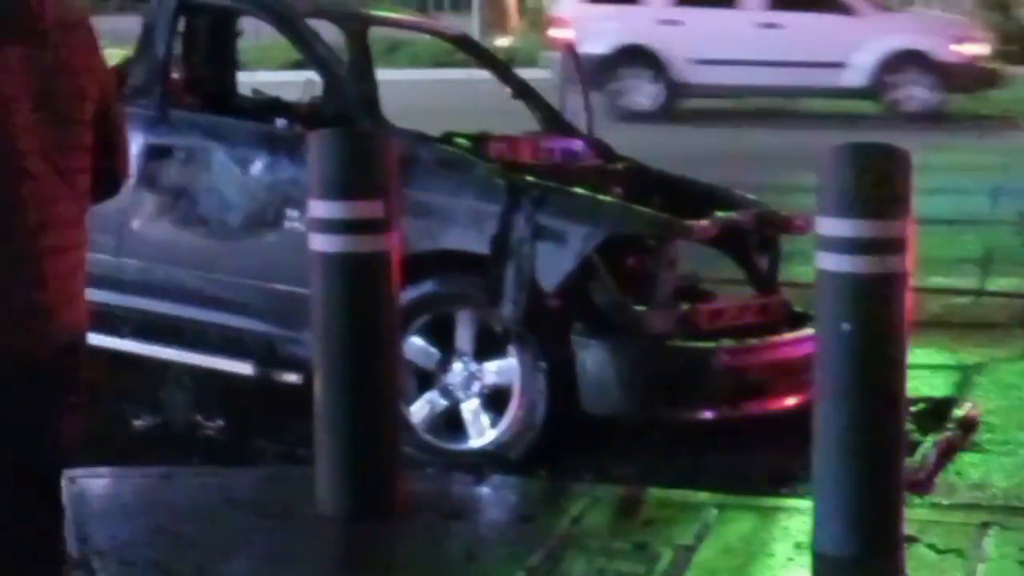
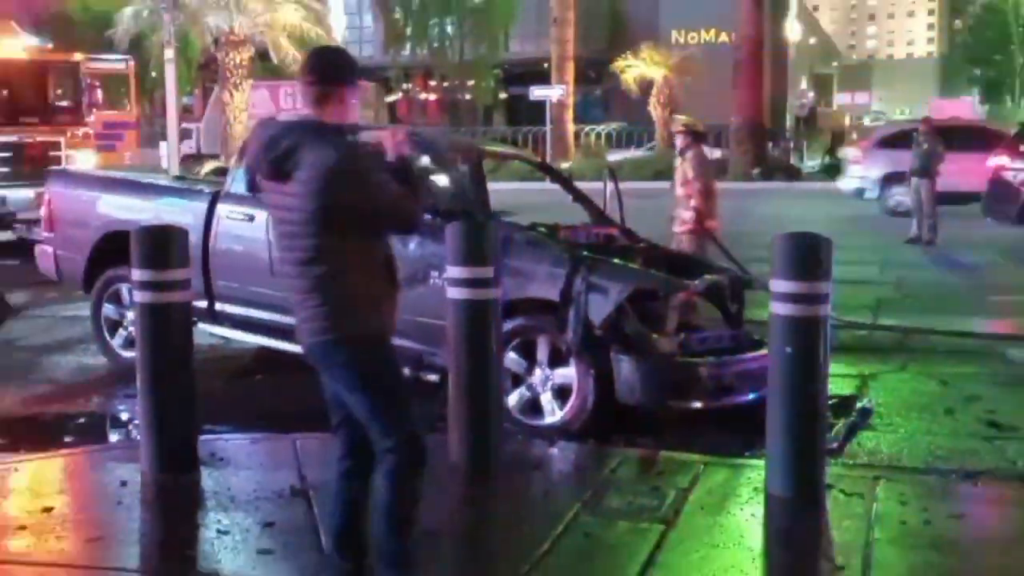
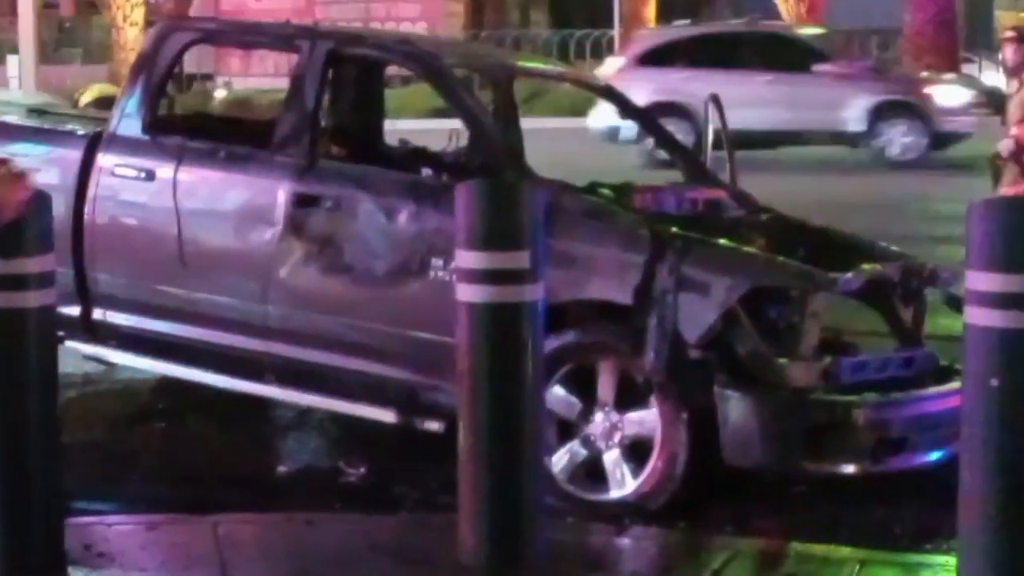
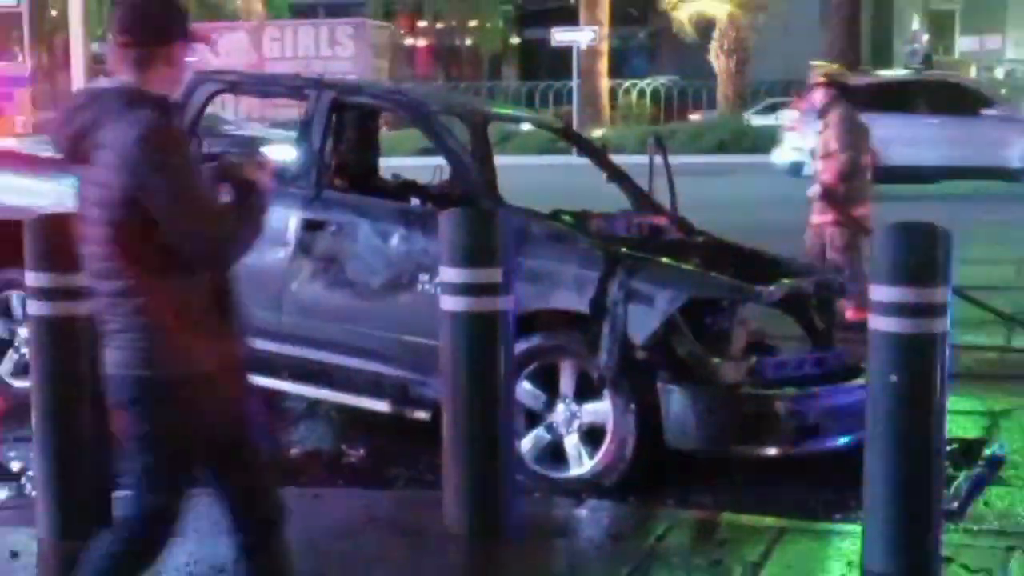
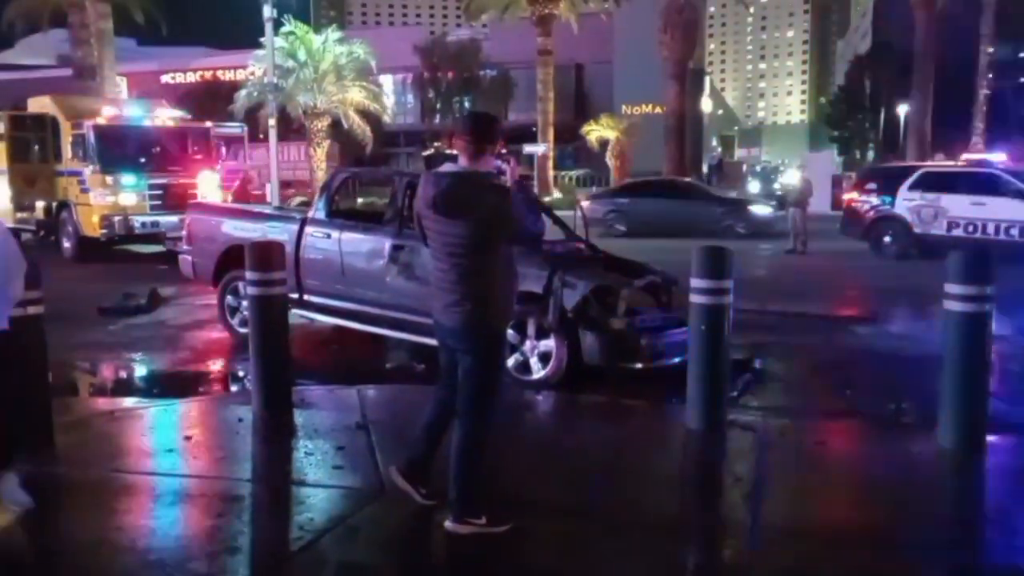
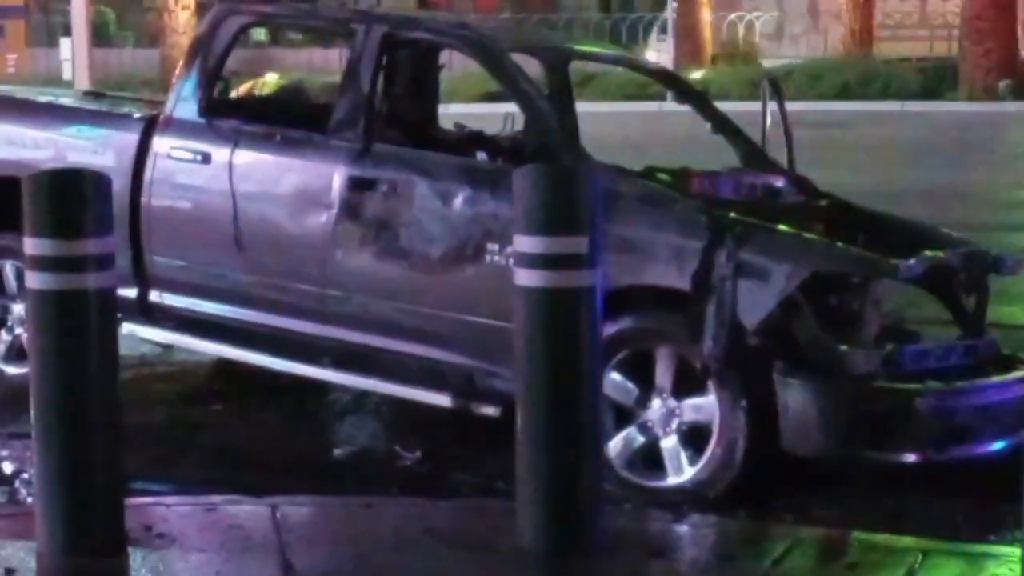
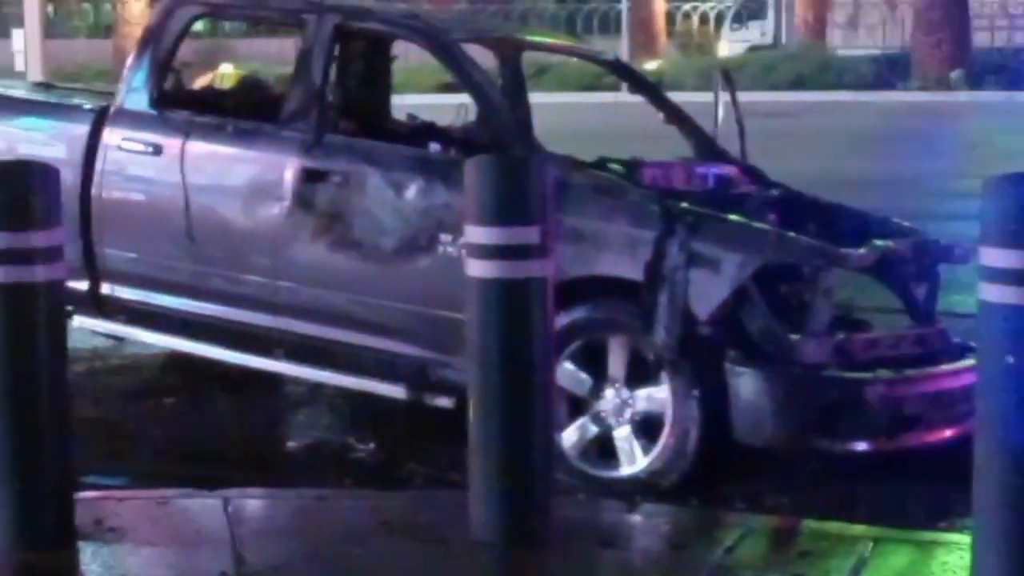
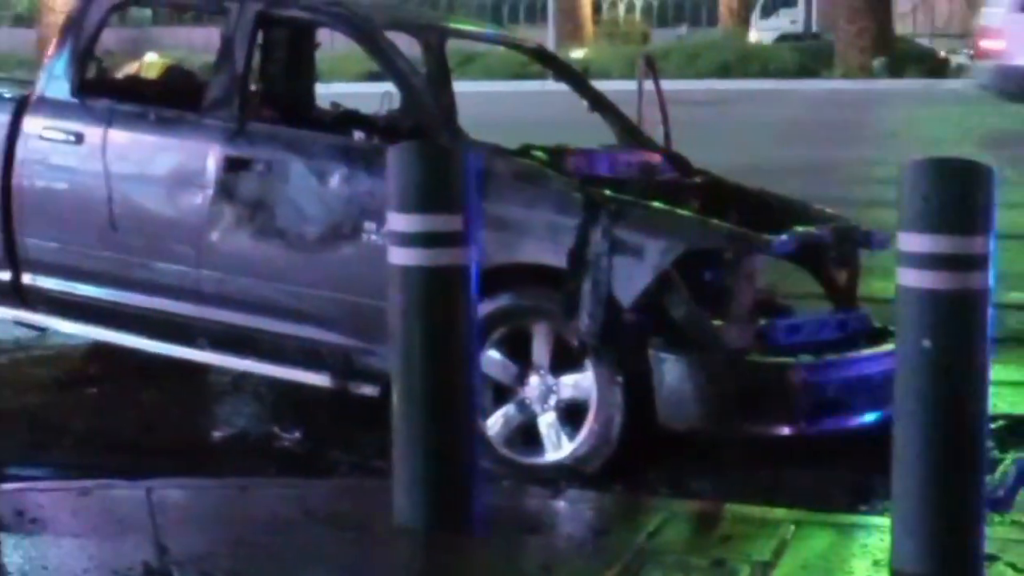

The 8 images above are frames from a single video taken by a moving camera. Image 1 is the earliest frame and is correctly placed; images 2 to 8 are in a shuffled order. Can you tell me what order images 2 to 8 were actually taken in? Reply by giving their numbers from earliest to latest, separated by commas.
8, 7, 6, 3, 4, 2, 5
